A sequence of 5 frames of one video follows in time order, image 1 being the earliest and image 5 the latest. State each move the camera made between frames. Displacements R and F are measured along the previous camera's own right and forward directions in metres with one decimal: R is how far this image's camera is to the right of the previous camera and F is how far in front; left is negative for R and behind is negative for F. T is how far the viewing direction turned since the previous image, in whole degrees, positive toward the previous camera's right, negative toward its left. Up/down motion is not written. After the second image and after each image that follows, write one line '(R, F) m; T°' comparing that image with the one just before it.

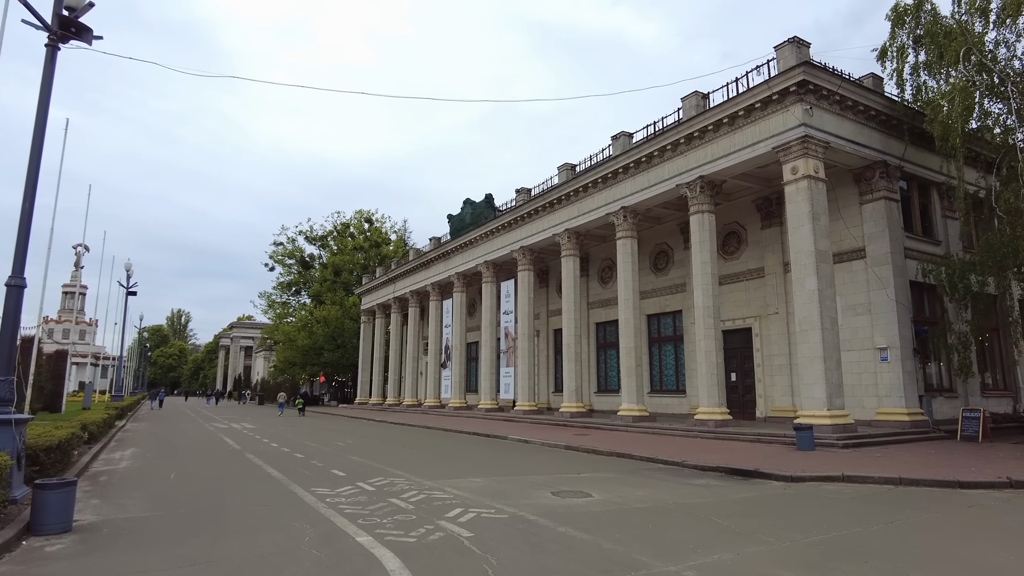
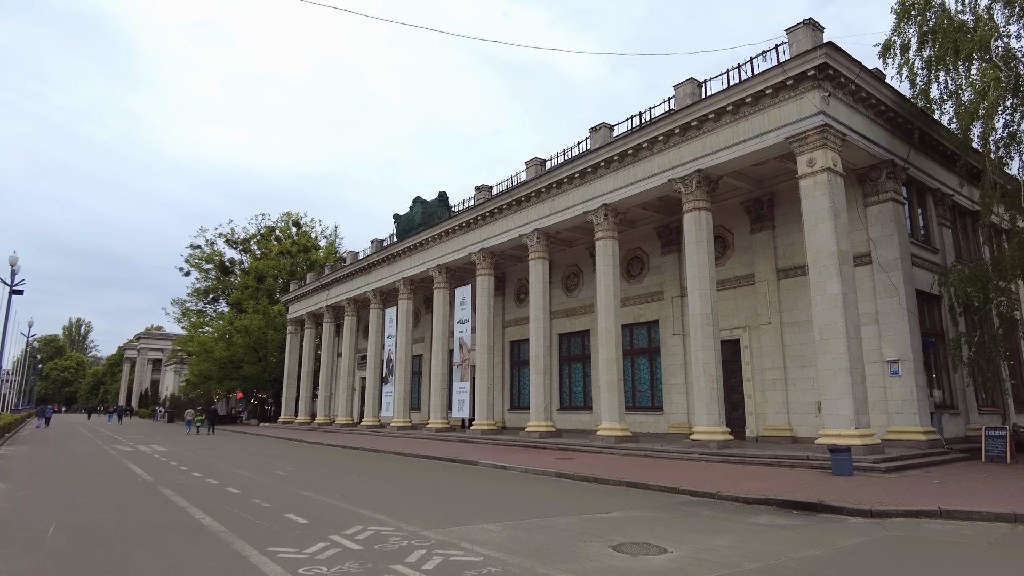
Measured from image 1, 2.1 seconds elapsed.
(-1.3, +2.7) m; +7°
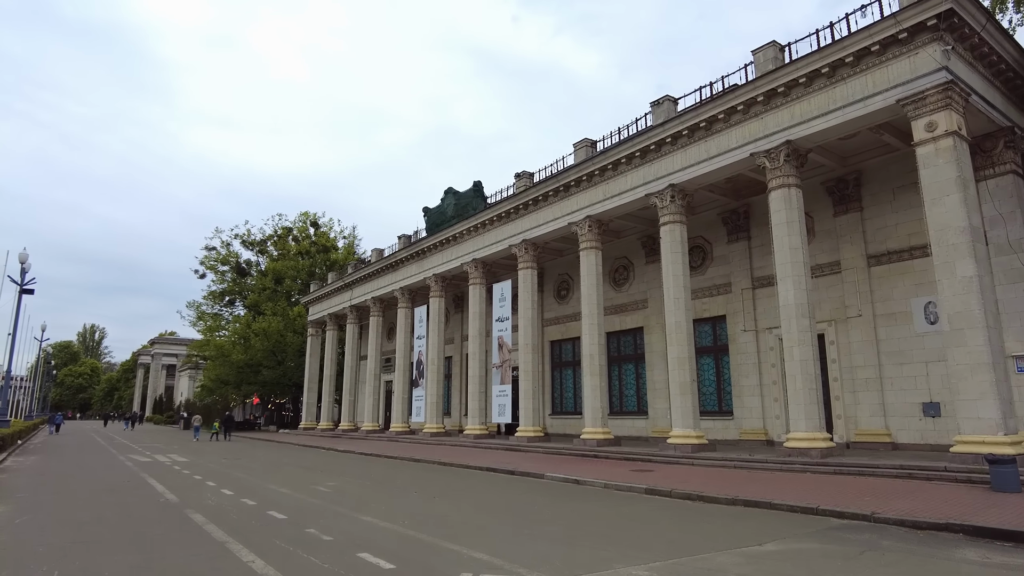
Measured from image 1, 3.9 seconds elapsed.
(-1.3, +2.1) m; -1°
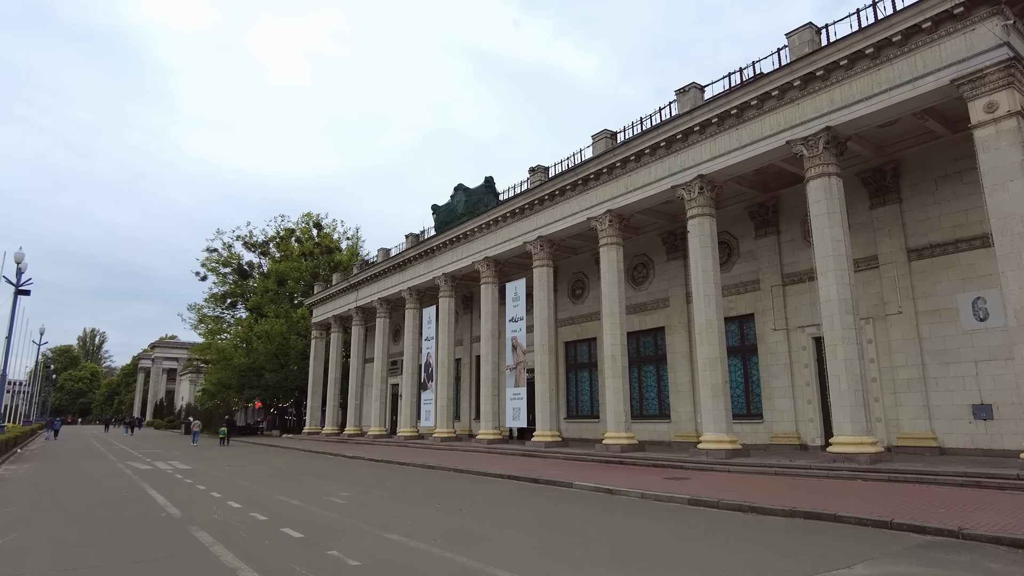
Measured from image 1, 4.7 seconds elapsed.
(-0.5, +1.0) m; 0°
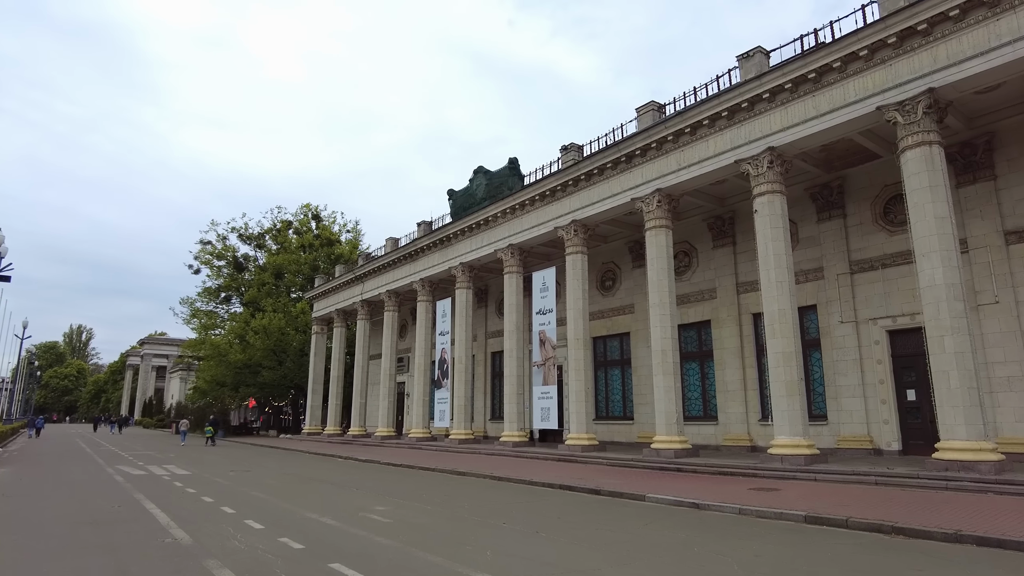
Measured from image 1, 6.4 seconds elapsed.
(-1.3, +2.0) m; +1°
